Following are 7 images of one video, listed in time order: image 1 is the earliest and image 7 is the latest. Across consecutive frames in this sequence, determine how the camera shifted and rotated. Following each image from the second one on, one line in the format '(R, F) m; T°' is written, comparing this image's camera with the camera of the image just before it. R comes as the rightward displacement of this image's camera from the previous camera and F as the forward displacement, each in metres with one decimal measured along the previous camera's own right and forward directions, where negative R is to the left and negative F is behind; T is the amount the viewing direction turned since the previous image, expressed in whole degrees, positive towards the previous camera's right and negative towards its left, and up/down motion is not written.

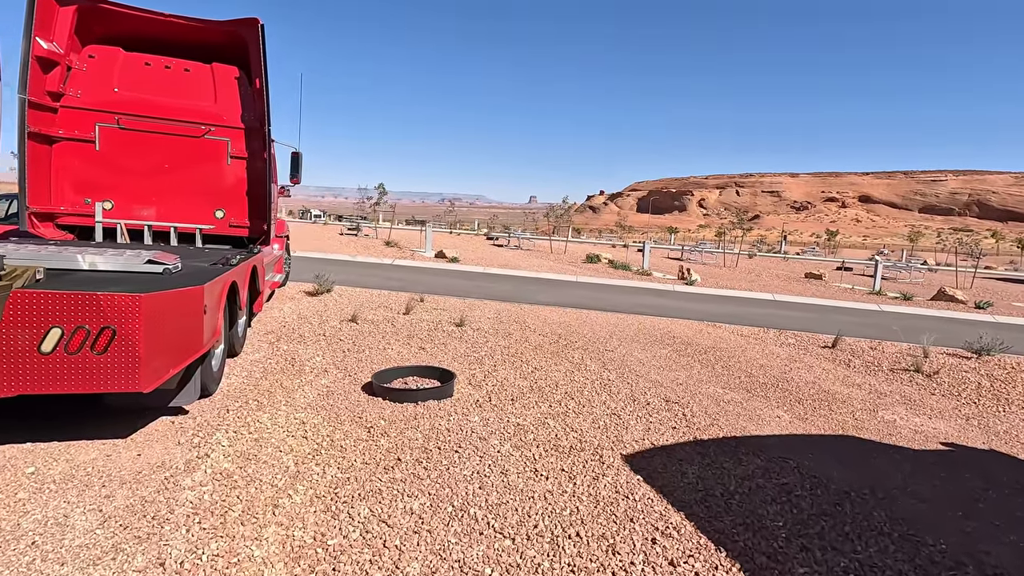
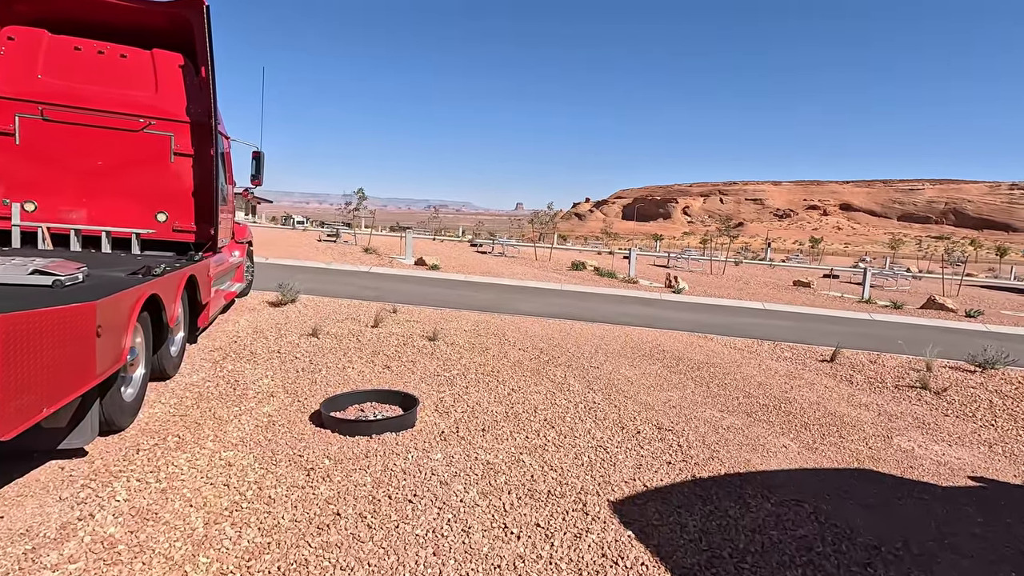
(+0.1, +0.6) m; +1°
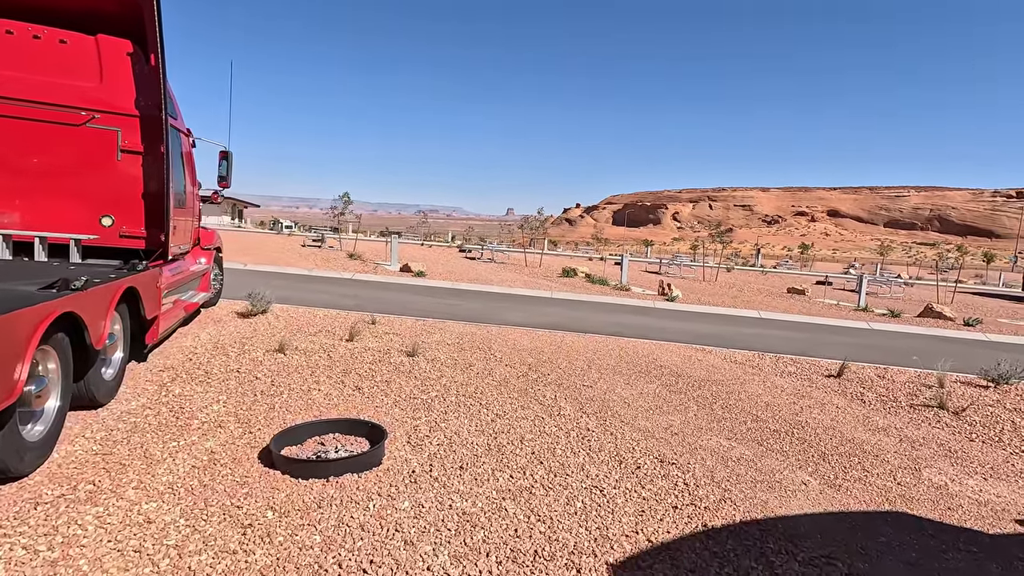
(+0.1, +0.6) m; +1°
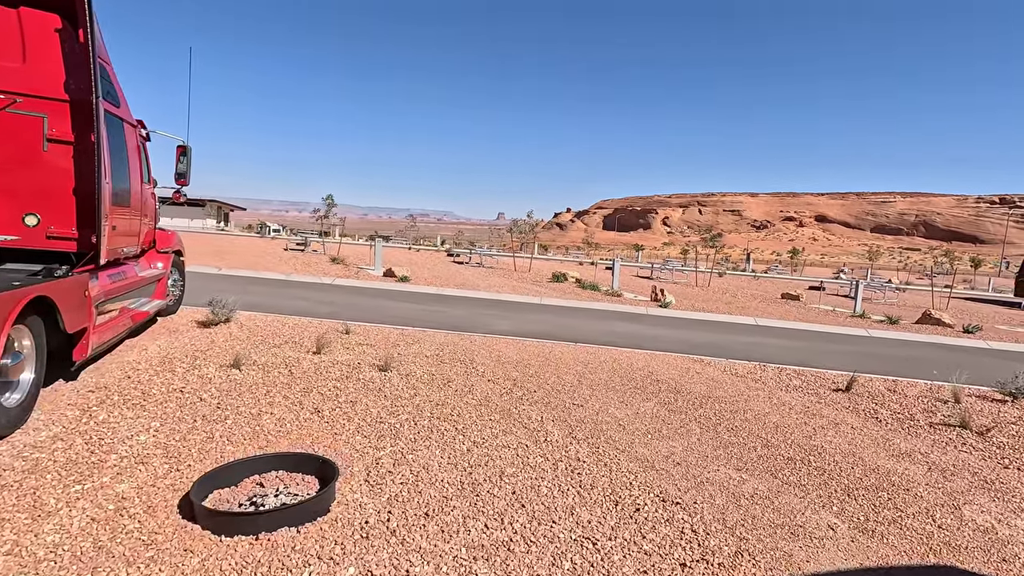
(+0.1, +0.6) m; +1°
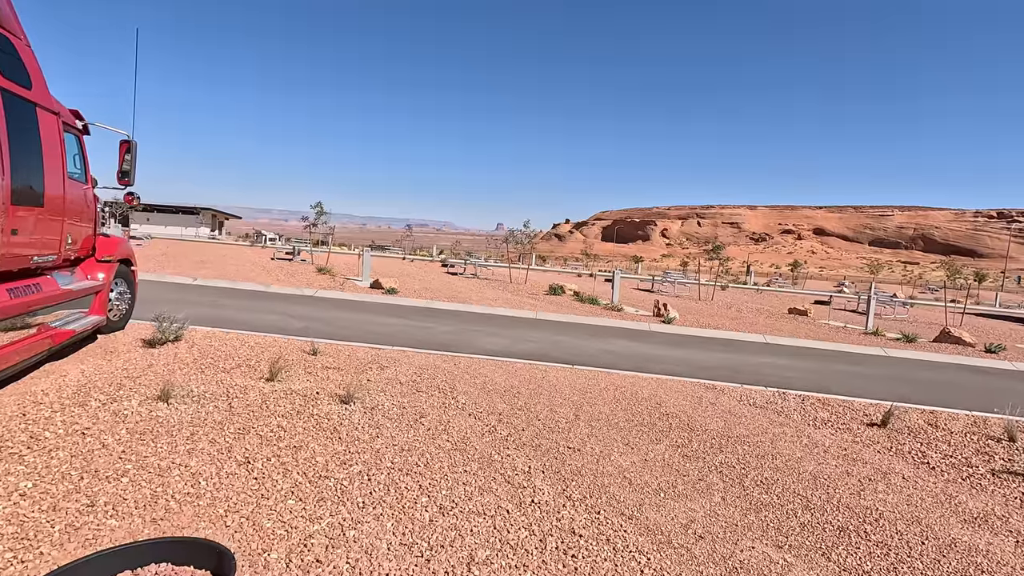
(+0.1, +0.9) m; 0°
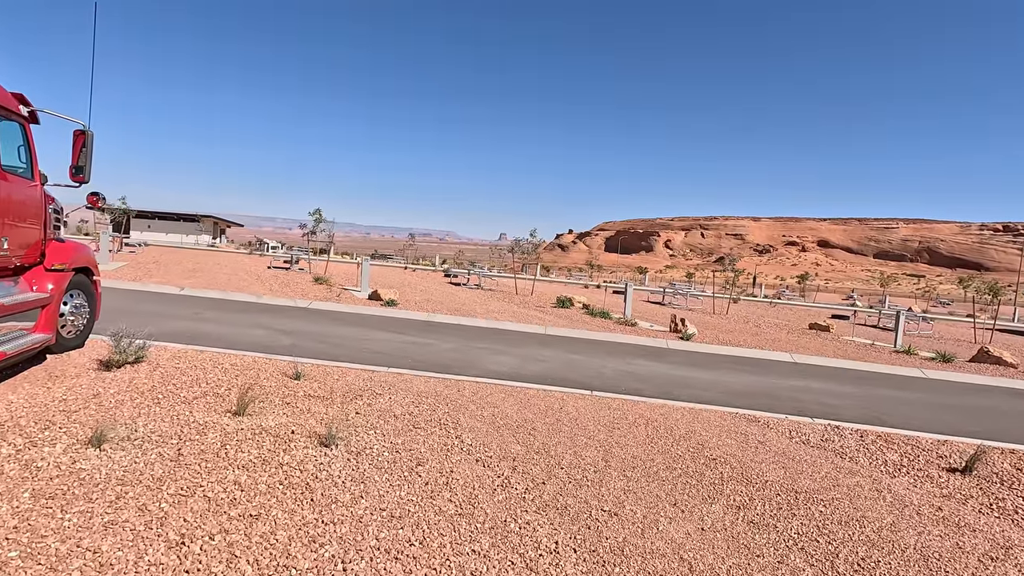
(-0.1, +0.9) m; 0°
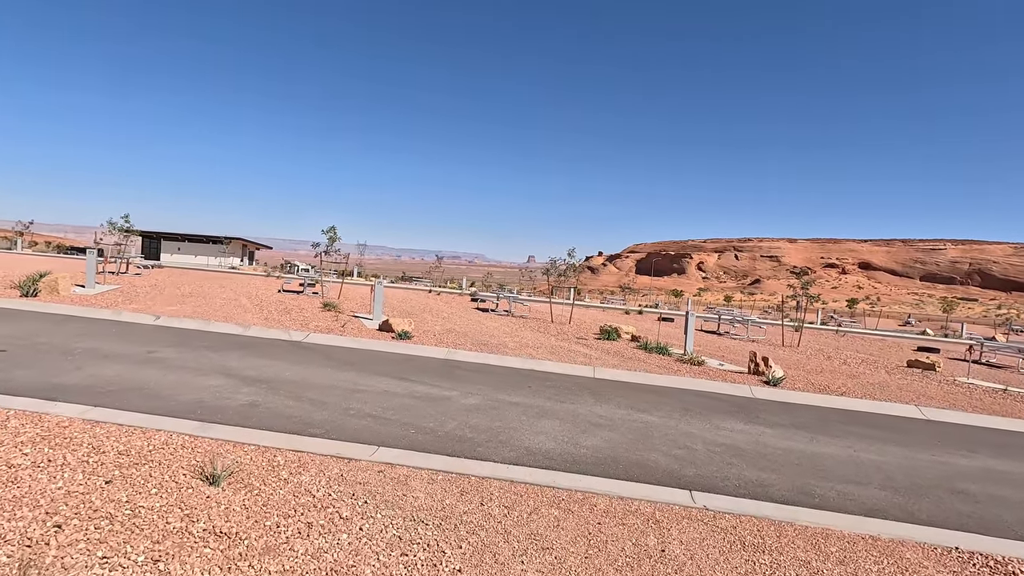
(-0.2, +2.6) m; -3°
